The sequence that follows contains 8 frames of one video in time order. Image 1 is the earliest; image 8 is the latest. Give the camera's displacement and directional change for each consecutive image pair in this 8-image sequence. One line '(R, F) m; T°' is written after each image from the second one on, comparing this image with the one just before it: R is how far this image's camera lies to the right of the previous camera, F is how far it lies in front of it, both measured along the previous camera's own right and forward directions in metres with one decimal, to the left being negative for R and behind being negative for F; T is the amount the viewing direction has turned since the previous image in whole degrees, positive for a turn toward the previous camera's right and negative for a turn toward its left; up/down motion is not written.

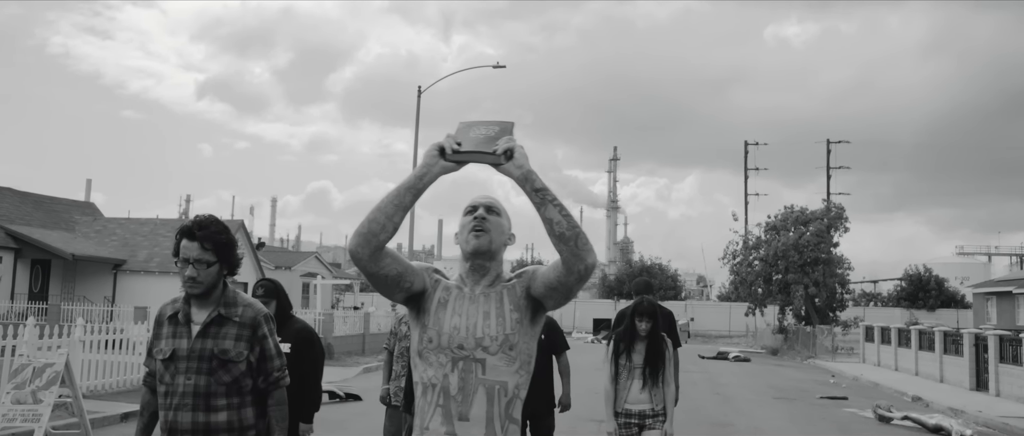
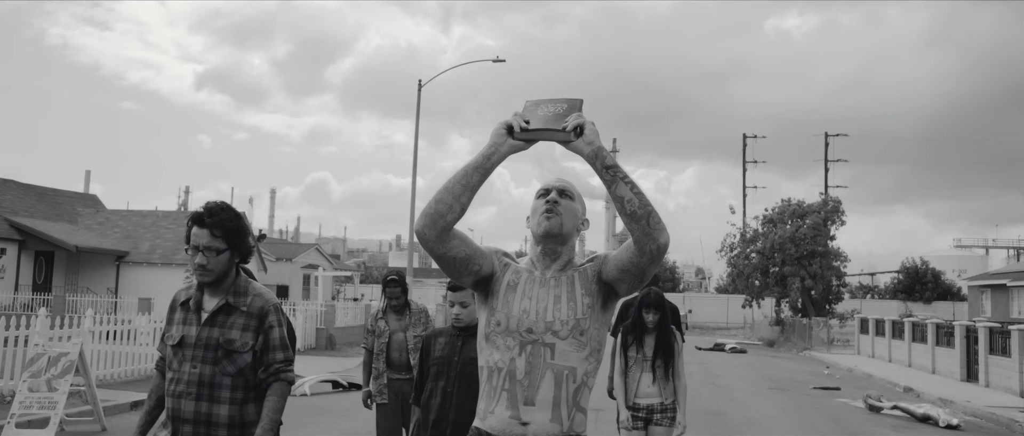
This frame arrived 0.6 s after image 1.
(0.0, -0.3) m; 0°
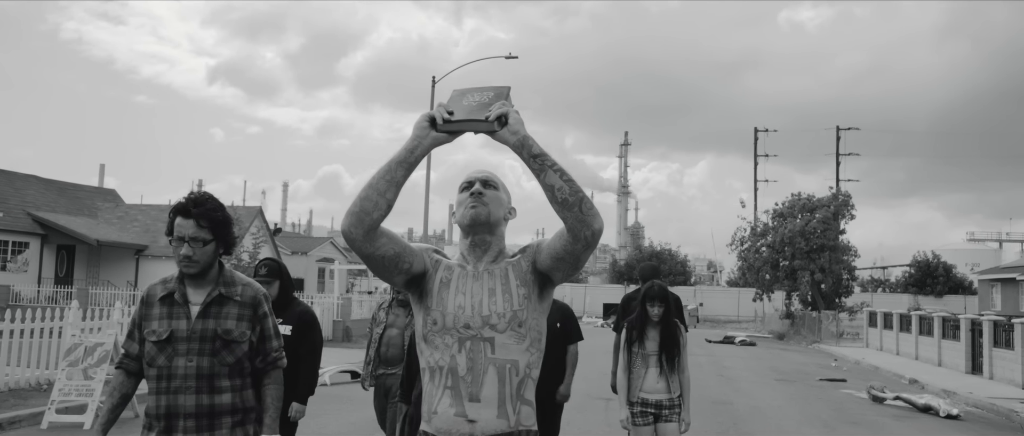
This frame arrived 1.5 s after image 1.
(0.0, -0.4) m; -1°
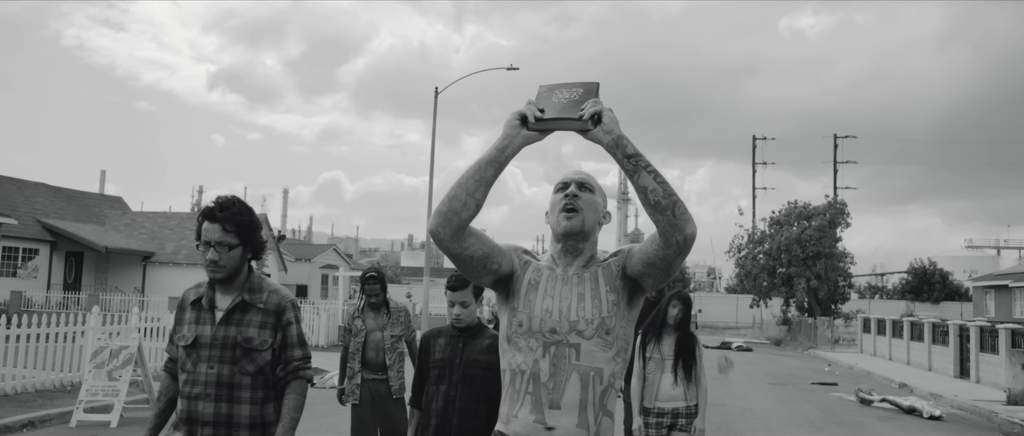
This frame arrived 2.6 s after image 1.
(0.0, -0.5) m; 0°
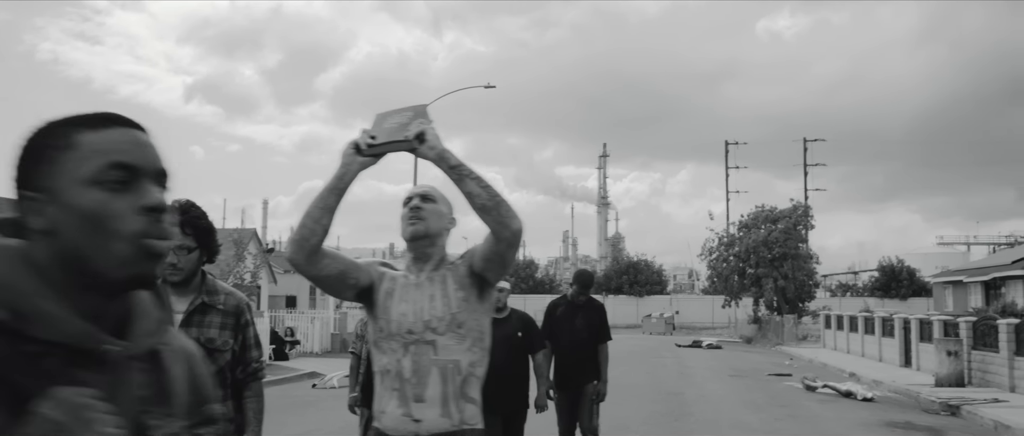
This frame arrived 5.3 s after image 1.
(+0.1, -1.5) m; +1°
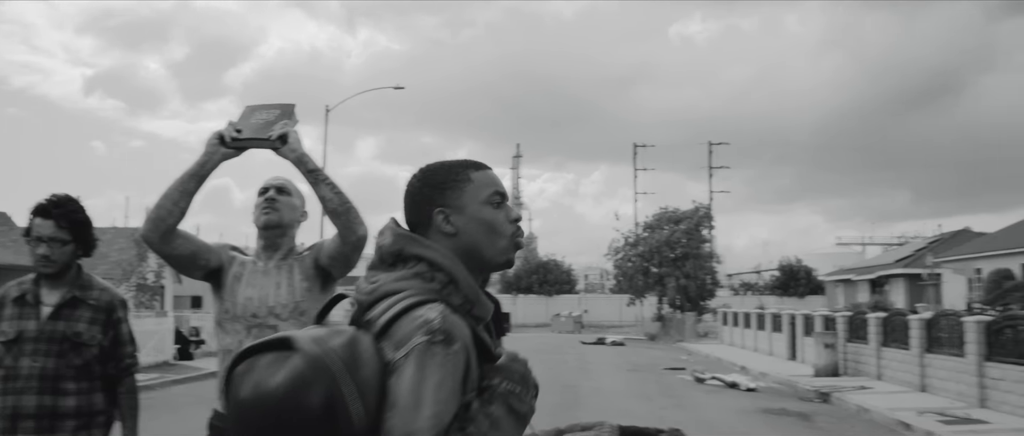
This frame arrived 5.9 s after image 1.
(+0.2, -0.4) m; +6°
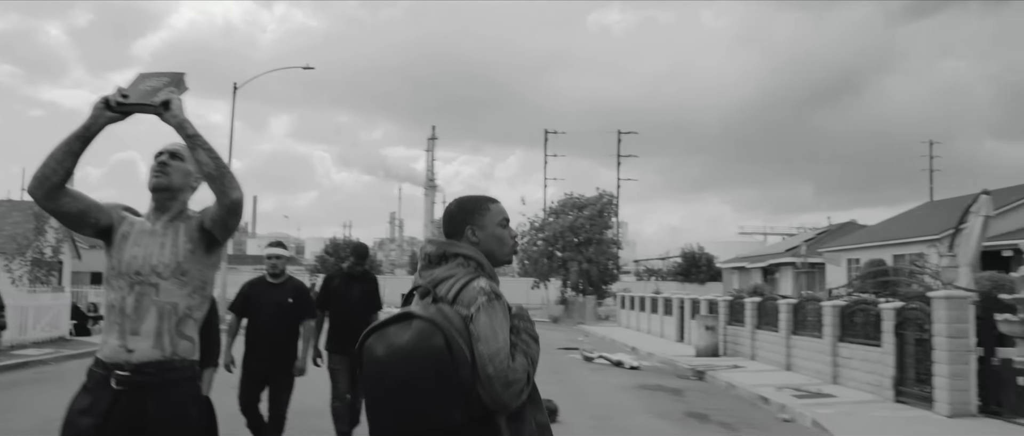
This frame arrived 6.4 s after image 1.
(+0.3, -0.5) m; +6°
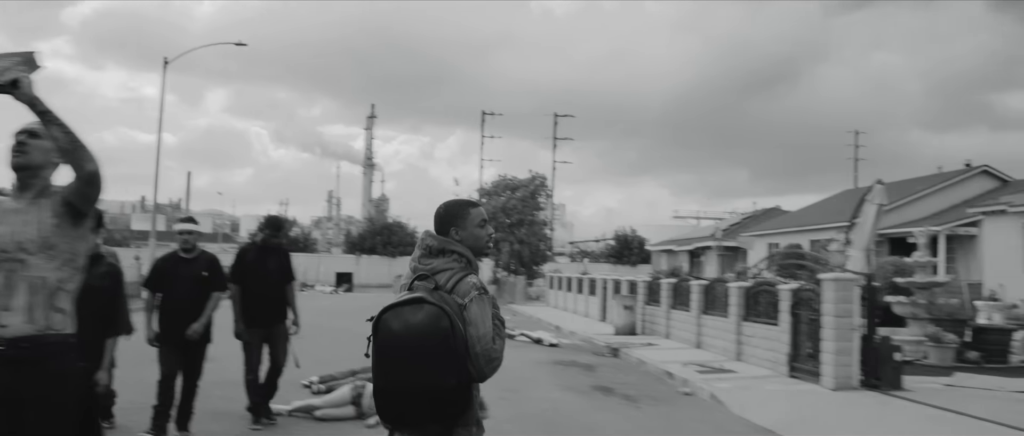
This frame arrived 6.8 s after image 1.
(+0.3, -0.4) m; +4°
